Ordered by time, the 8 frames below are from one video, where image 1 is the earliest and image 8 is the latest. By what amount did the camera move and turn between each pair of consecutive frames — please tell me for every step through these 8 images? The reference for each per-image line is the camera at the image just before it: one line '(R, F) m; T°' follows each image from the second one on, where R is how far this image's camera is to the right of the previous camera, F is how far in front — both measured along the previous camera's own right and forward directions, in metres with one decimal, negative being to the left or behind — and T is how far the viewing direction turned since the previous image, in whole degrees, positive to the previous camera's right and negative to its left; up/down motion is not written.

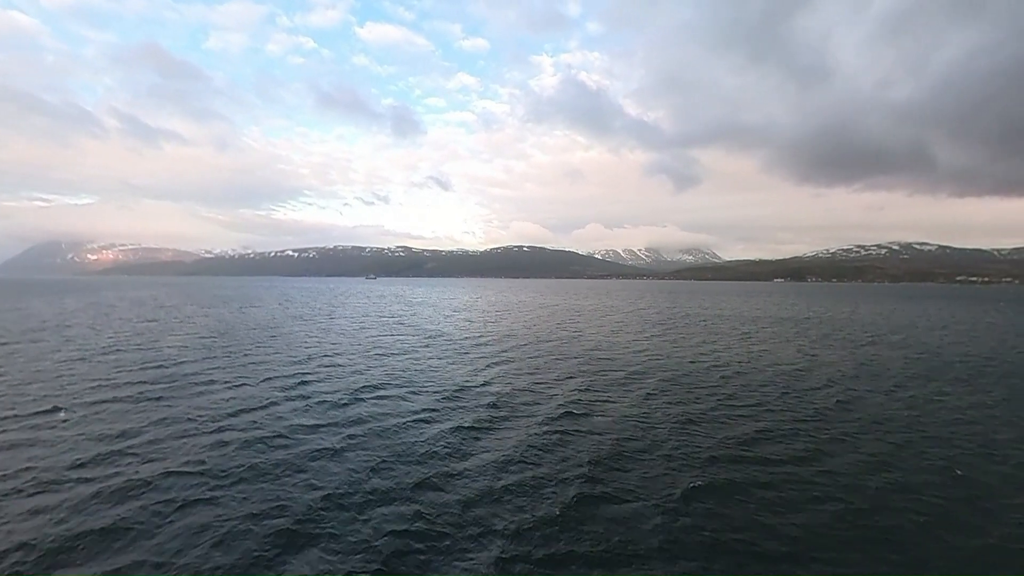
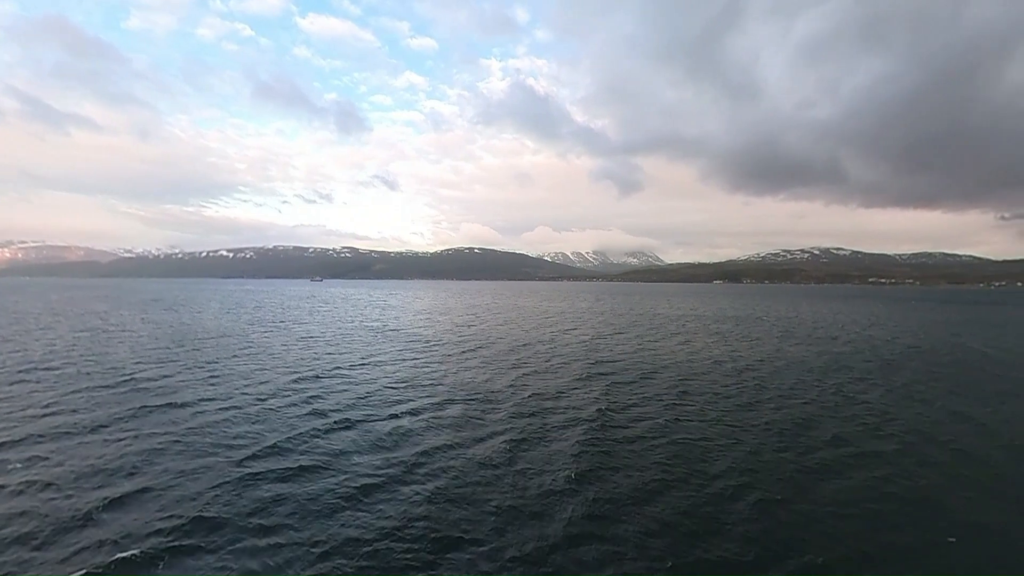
(-5.0, +0.7) m; +7°
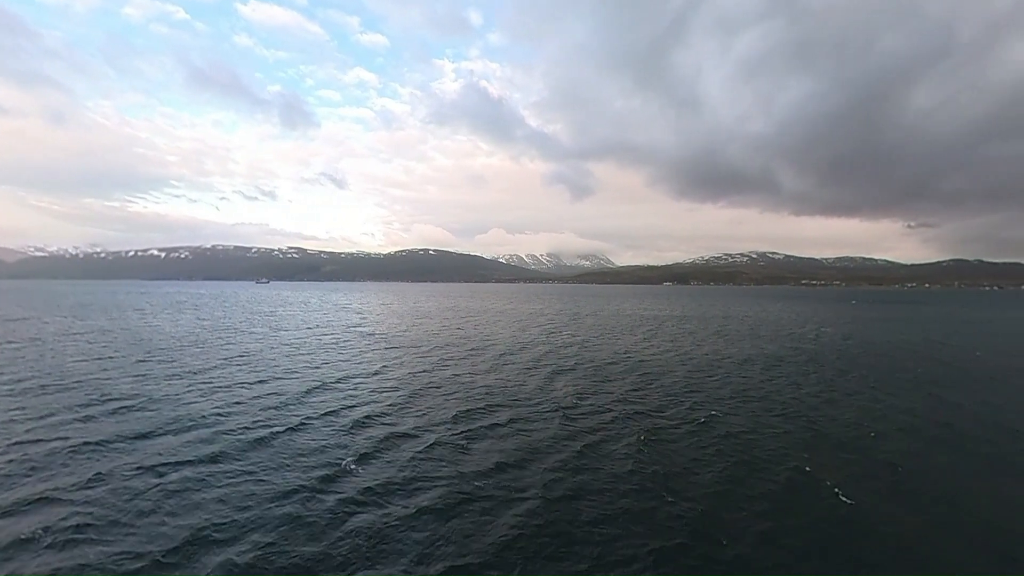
(-4.9, +0.2) m; +7°
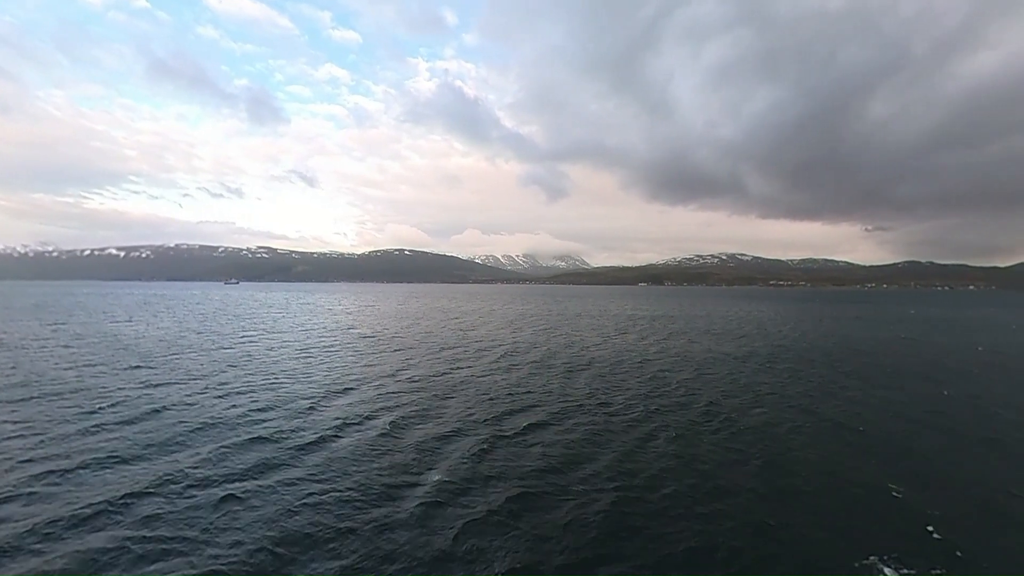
(-2.9, 0.0) m; +4°
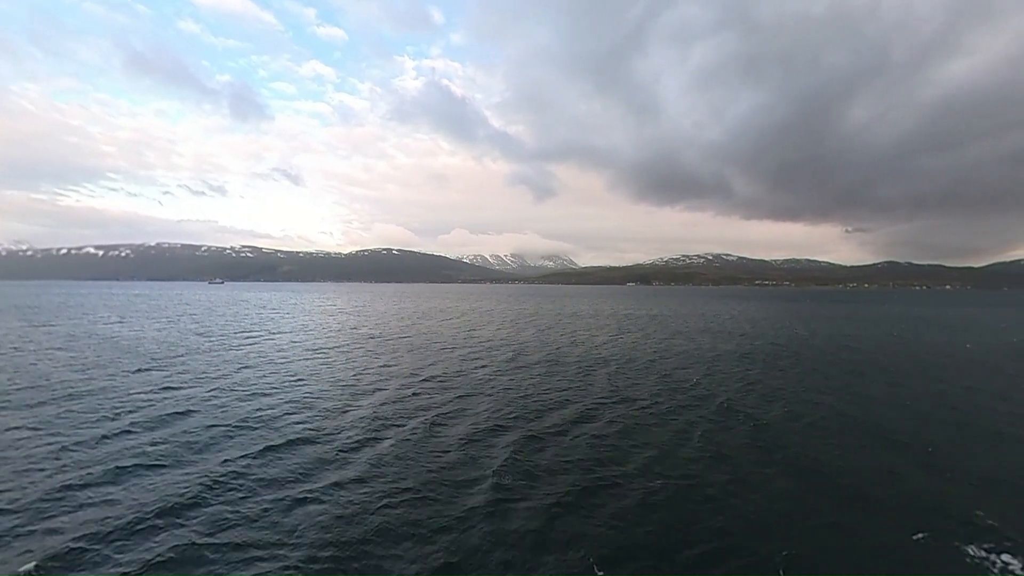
(-2.0, -0.1) m; +2°
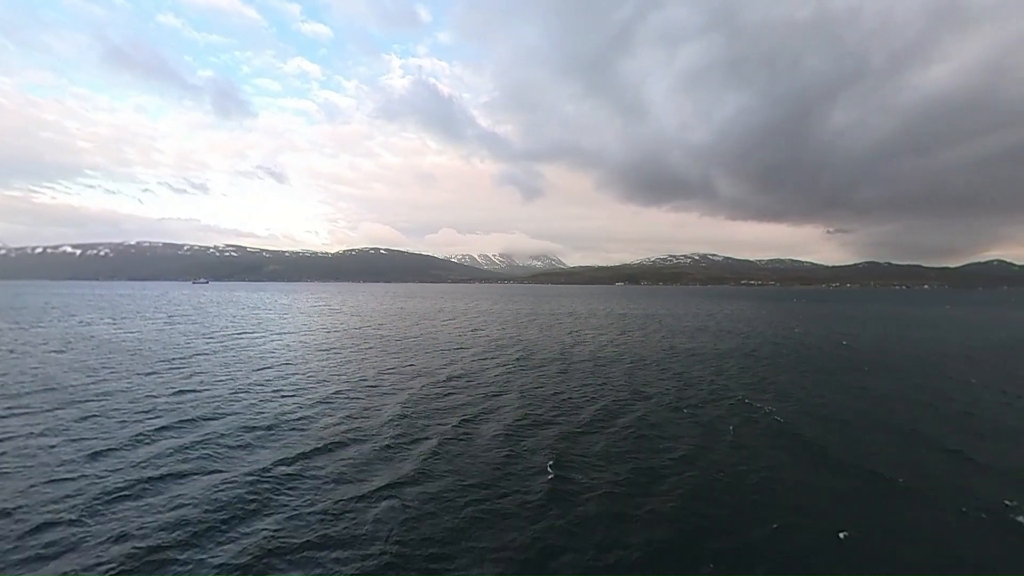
(-2.0, -0.1) m; +2°
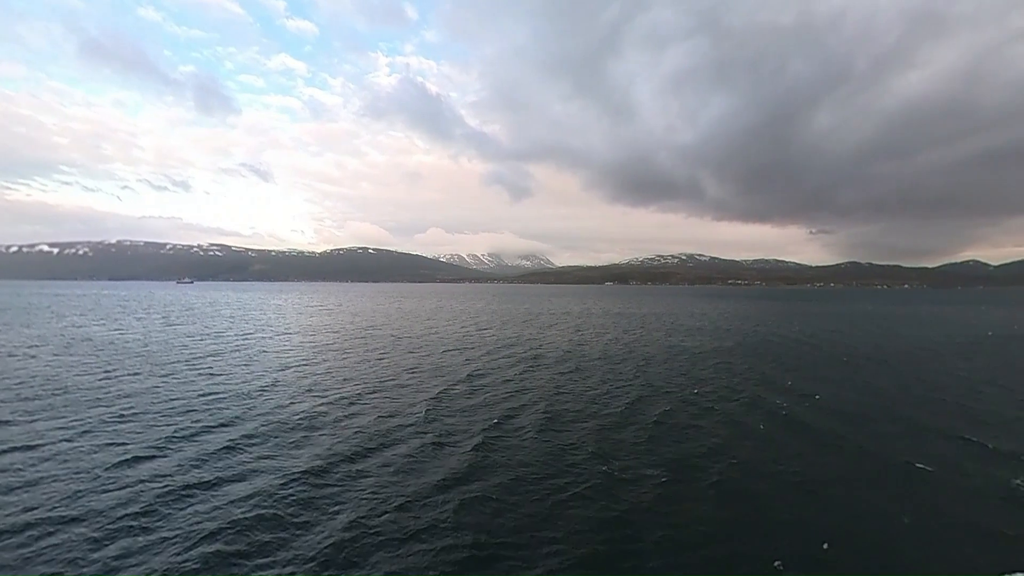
(-2.2, -0.1) m; +2°
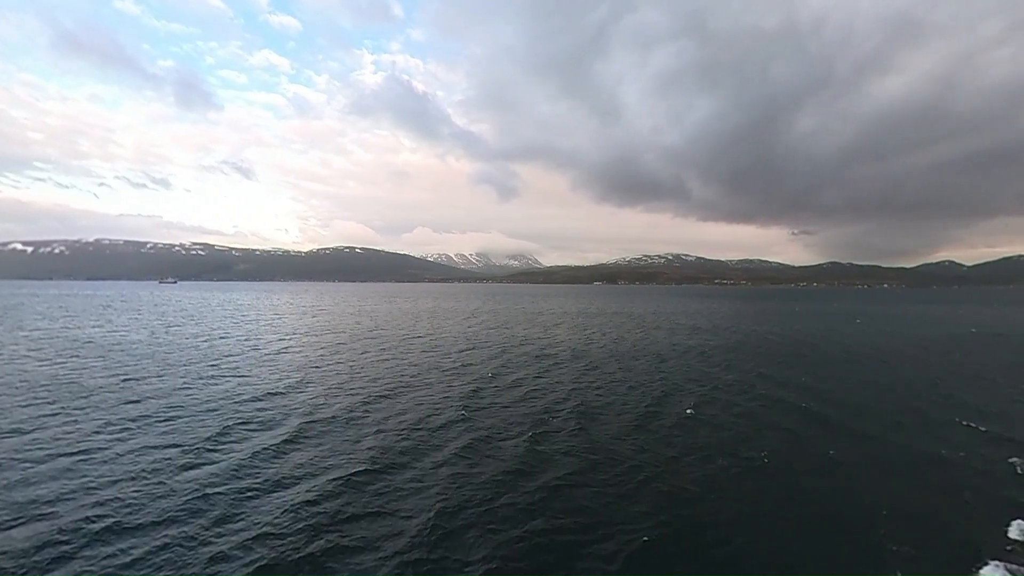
(-2.3, -0.1) m; +2°
